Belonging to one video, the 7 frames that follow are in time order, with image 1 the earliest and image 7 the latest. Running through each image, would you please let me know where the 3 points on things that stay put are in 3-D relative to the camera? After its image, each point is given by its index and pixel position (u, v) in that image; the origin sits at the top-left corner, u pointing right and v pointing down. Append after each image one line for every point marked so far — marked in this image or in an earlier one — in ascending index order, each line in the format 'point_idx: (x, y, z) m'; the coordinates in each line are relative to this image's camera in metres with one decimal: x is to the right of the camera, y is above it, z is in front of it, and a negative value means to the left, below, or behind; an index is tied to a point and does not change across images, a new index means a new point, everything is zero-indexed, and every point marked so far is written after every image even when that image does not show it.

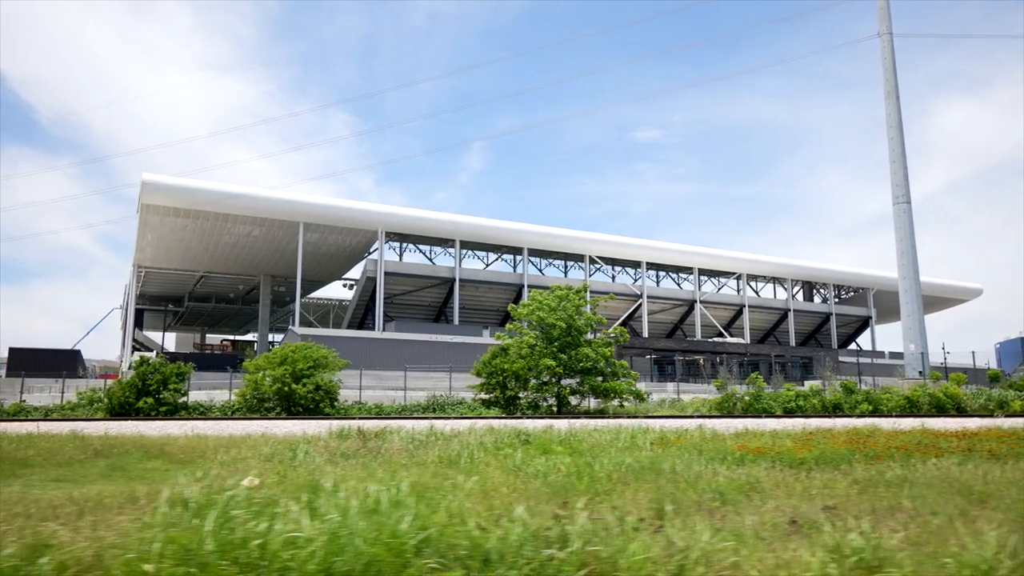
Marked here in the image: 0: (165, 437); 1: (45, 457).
0: (-9.1, -3.8, +18.2) m
1: (-10.6, -3.8, +16.2) m
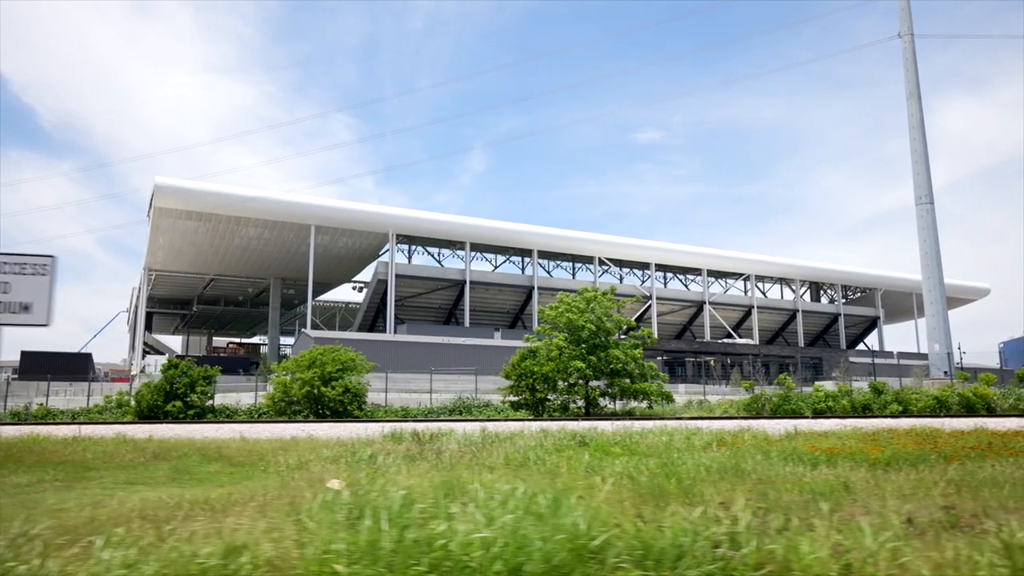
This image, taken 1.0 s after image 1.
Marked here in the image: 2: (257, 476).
0: (-7.8, -3.9, +18.3) m
1: (-9.3, -3.9, +16.3) m
2: (-4.9, -3.6, +13.4) m
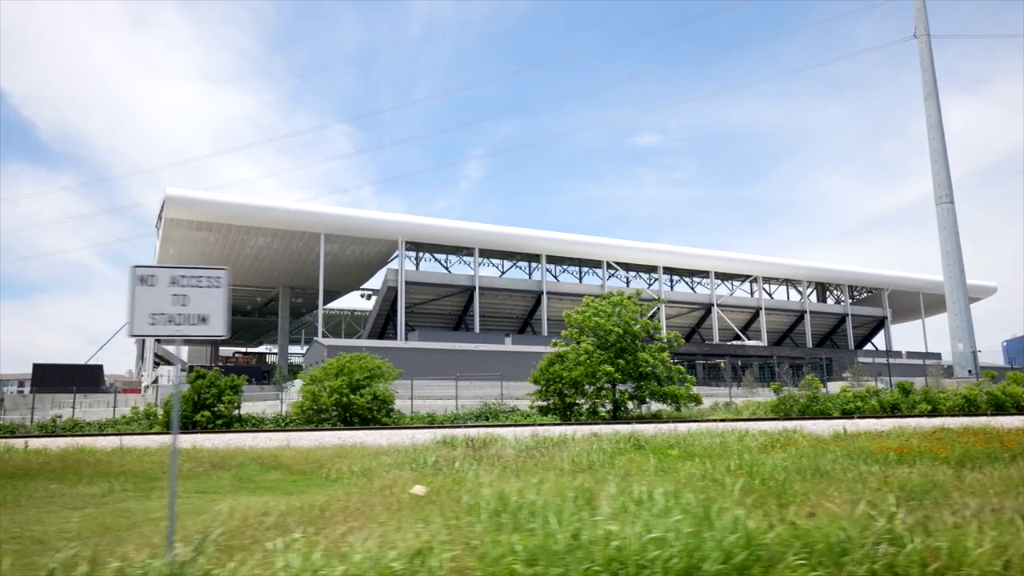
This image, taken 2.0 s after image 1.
0: (-6.6, -4.2, +18.4) m
1: (-8.0, -4.2, +16.4) m
2: (-3.6, -3.8, +13.5) m
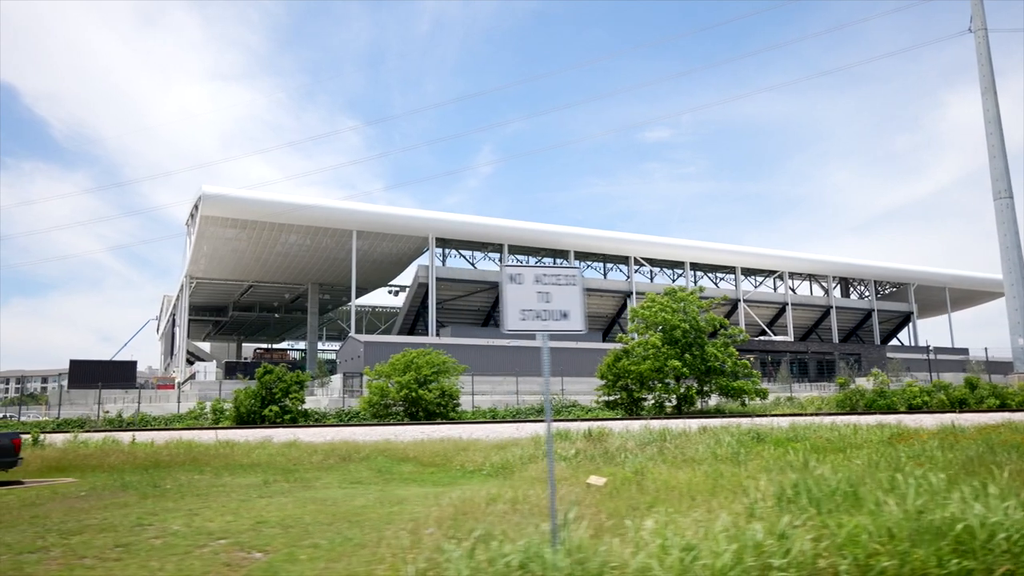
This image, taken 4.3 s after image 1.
0: (-3.7, -4.1, +18.9) m
1: (-5.2, -4.1, +16.9) m
2: (-0.8, -3.7, +13.9) m
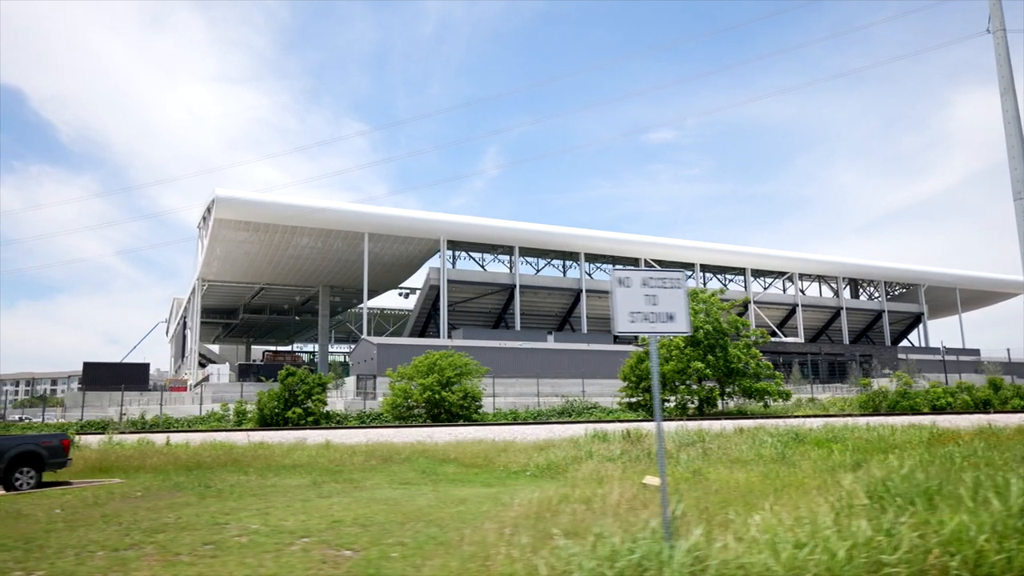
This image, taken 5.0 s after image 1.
0: (-2.7, -4.2, +19.0) m
1: (-4.2, -4.2, +17.0) m
2: (+0.1, -3.8, +14.0) m
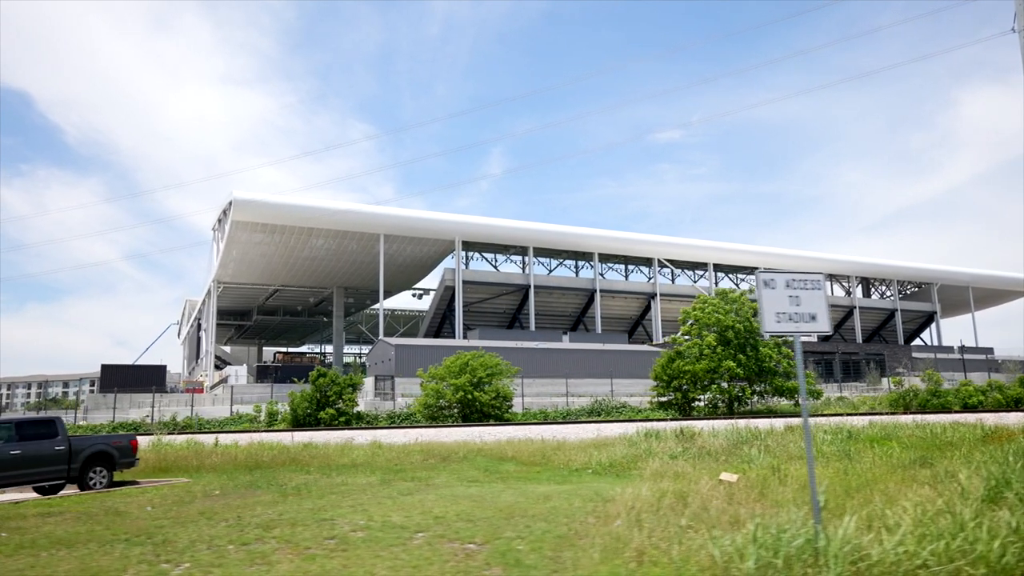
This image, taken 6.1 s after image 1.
0: (-1.4, -4.2, +19.3) m
1: (-2.9, -4.2, +17.3) m
2: (+1.4, -3.8, +14.3) m
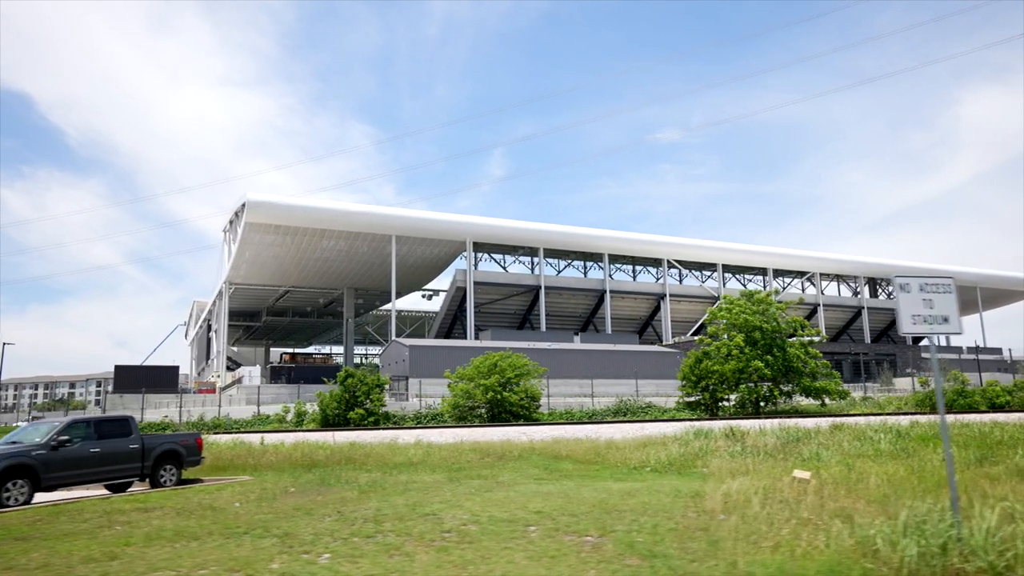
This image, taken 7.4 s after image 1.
0: (0.0, -4.3, +19.6) m
1: (-1.6, -4.3, +17.7) m
2: (+2.8, -3.8, +14.6) m
